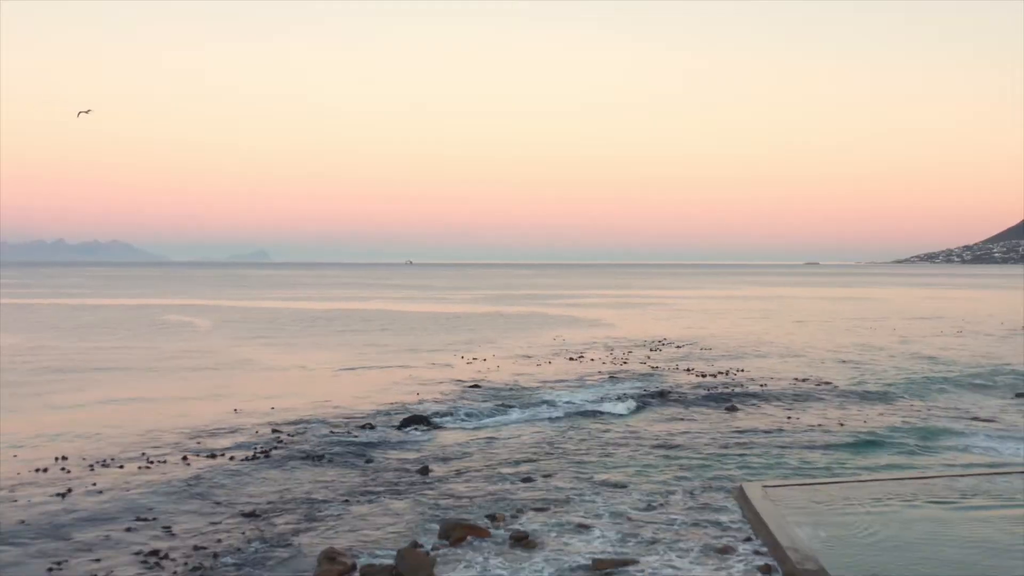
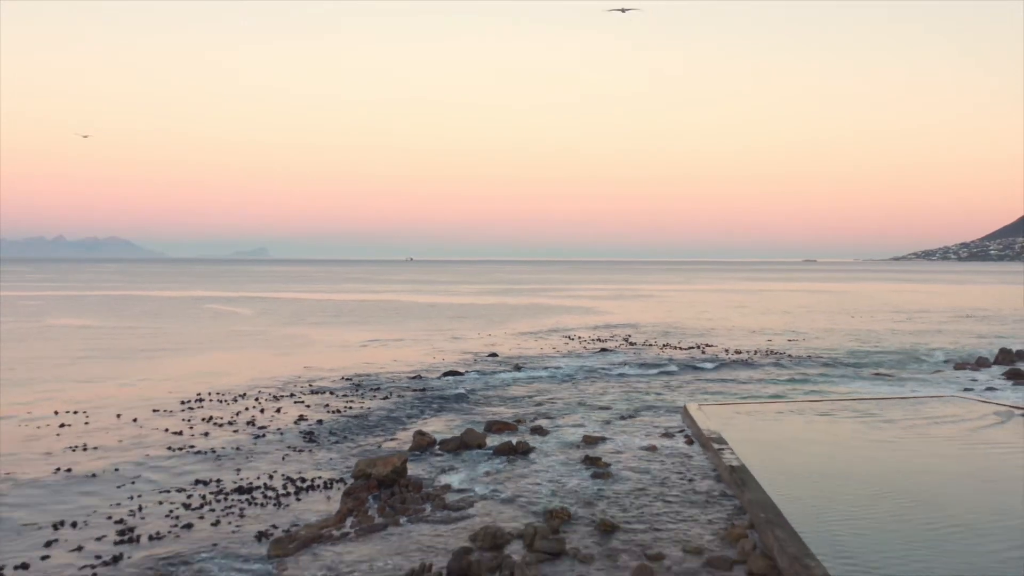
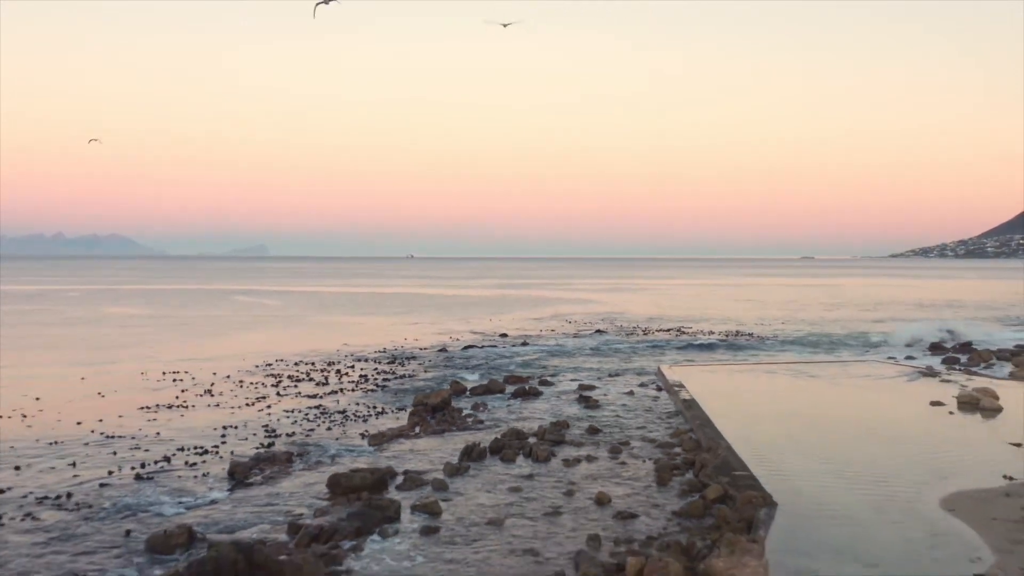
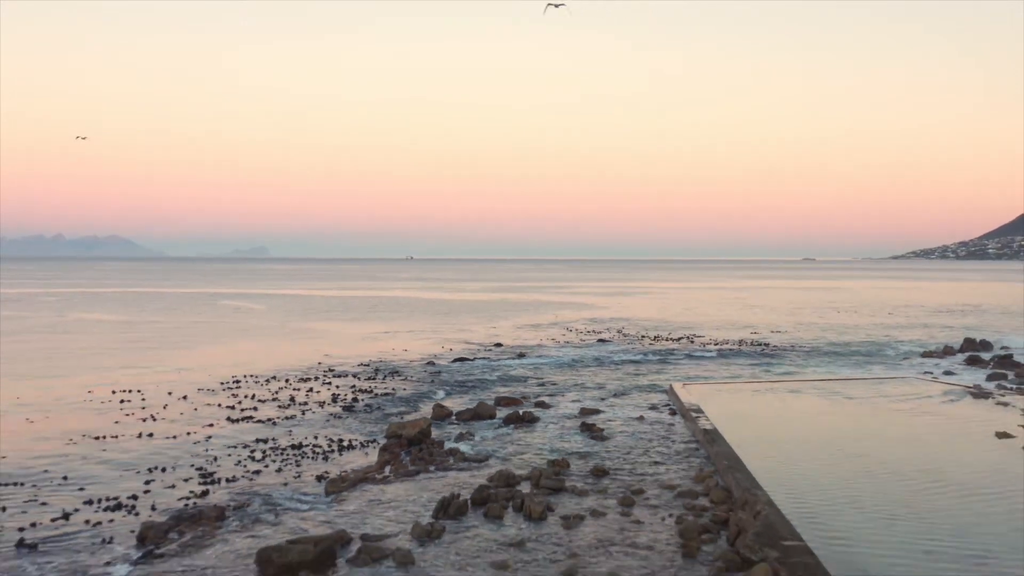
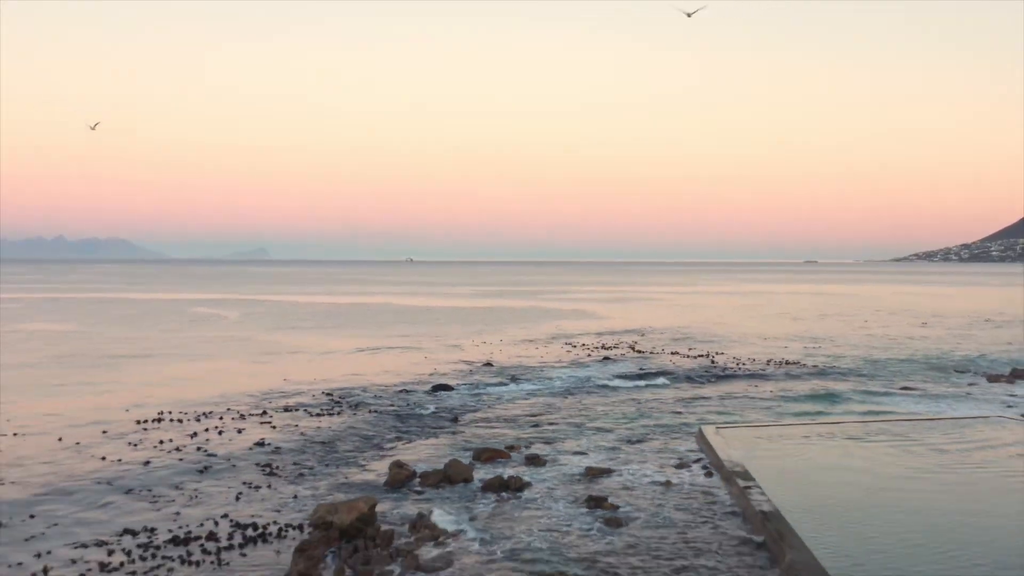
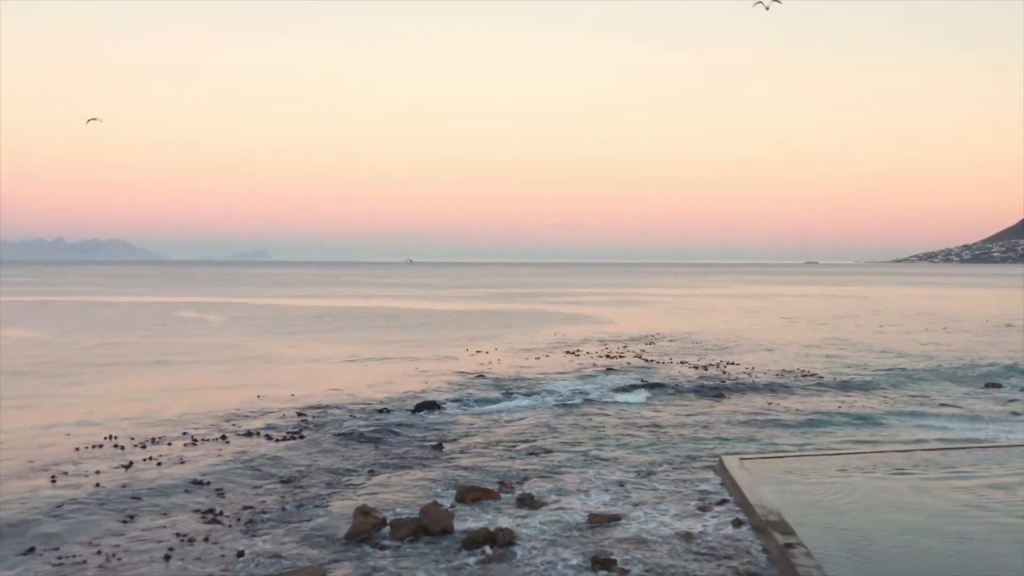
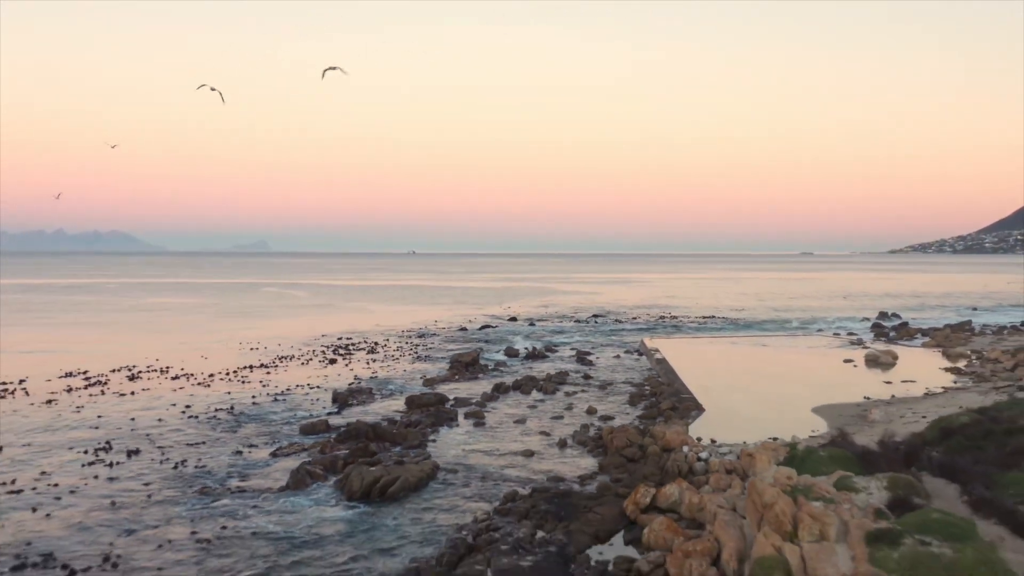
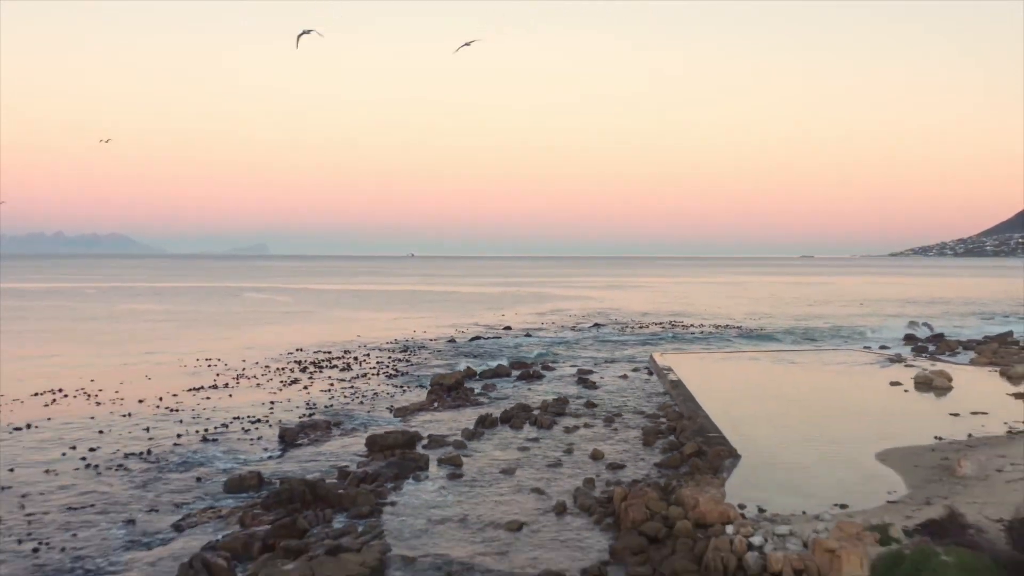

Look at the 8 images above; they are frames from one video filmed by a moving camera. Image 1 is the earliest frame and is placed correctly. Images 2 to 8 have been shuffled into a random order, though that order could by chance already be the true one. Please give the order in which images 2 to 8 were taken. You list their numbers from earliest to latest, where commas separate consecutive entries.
6, 5, 2, 4, 3, 8, 7
